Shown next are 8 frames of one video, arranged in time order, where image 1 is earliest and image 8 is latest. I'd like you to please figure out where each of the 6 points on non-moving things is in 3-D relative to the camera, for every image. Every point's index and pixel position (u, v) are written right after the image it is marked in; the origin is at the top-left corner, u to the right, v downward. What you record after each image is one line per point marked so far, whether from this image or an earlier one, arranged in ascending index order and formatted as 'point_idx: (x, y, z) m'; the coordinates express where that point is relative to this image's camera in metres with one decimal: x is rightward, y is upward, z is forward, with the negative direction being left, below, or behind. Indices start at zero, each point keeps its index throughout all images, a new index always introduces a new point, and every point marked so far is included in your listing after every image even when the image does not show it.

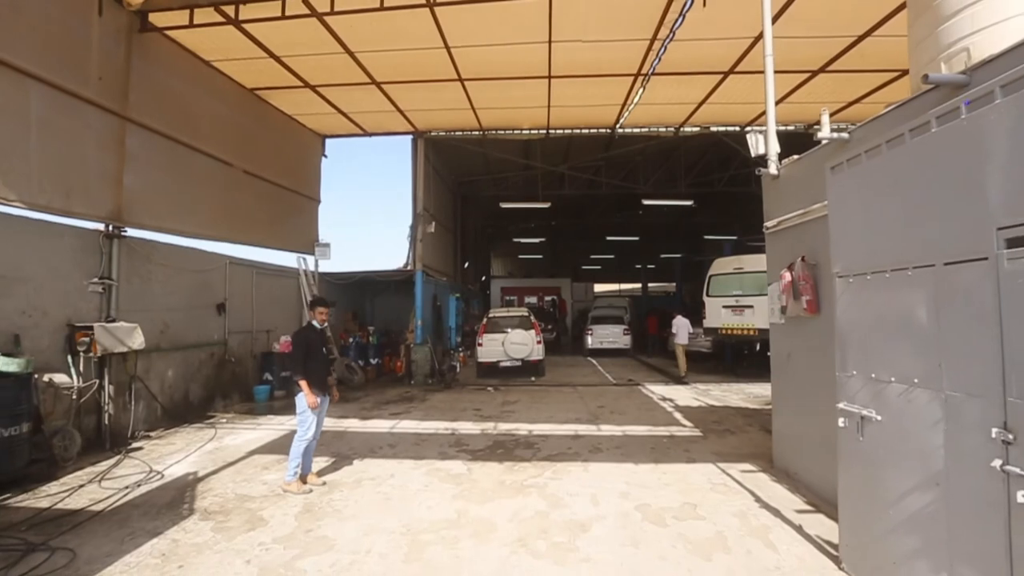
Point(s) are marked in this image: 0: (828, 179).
0: (+2.1, +0.7, +3.2) m
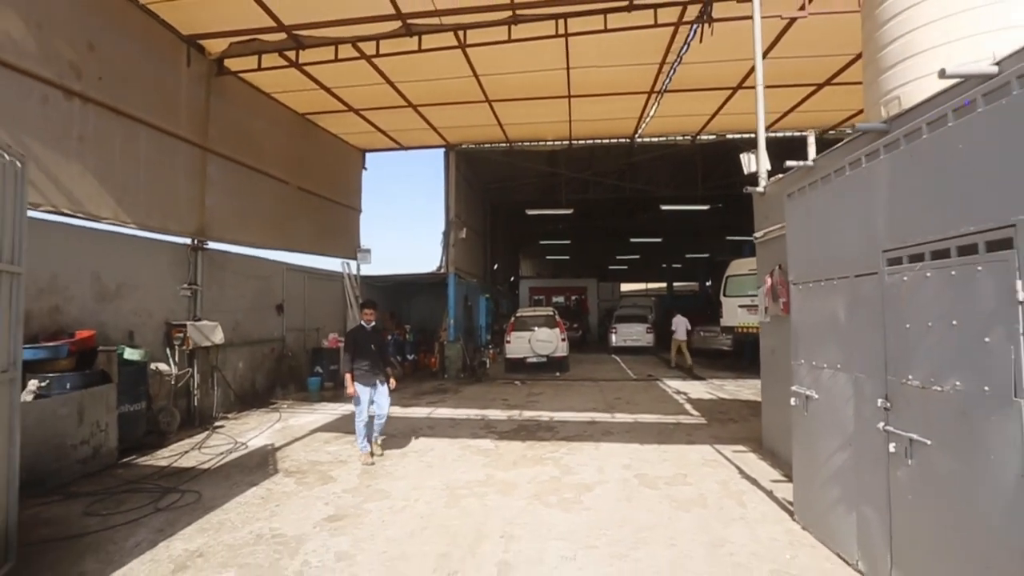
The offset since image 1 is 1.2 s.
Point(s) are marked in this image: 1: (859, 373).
0: (+2.2, +0.7, +4.0) m
1: (+2.1, -0.5, +3.0) m
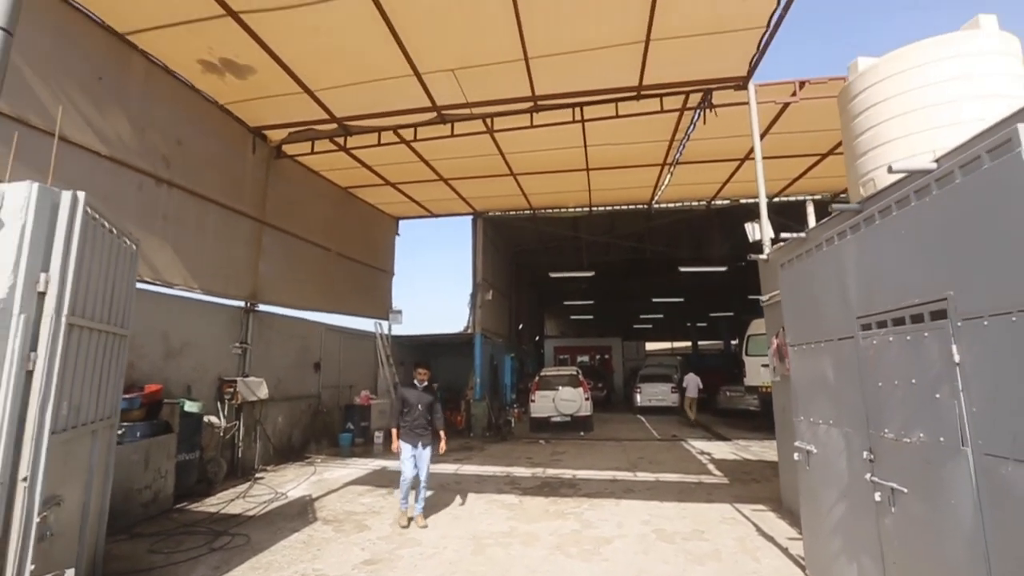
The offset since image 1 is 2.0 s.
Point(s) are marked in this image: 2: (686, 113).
0: (+2.4, +0.1, +4.4) m
1: (+2.3, -0.9, +3.3) m
2: (+2.6, +2.6, +7.4) m
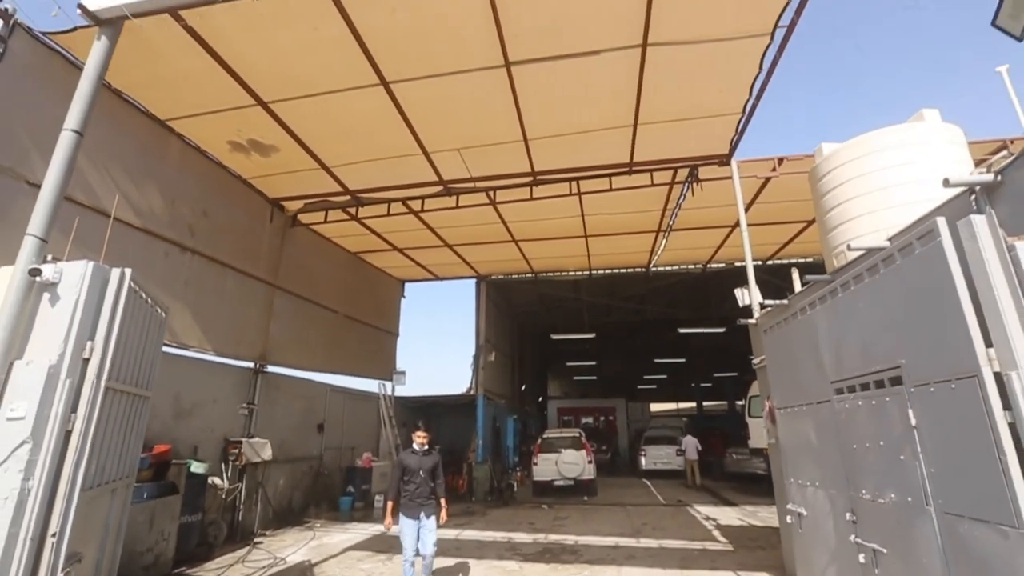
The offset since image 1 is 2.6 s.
0: (+2.4, -0.5, +4.7) m
1: (+2.2, -1.4, +3.5) m
2: (+2.6, +1.6, +7.9) m
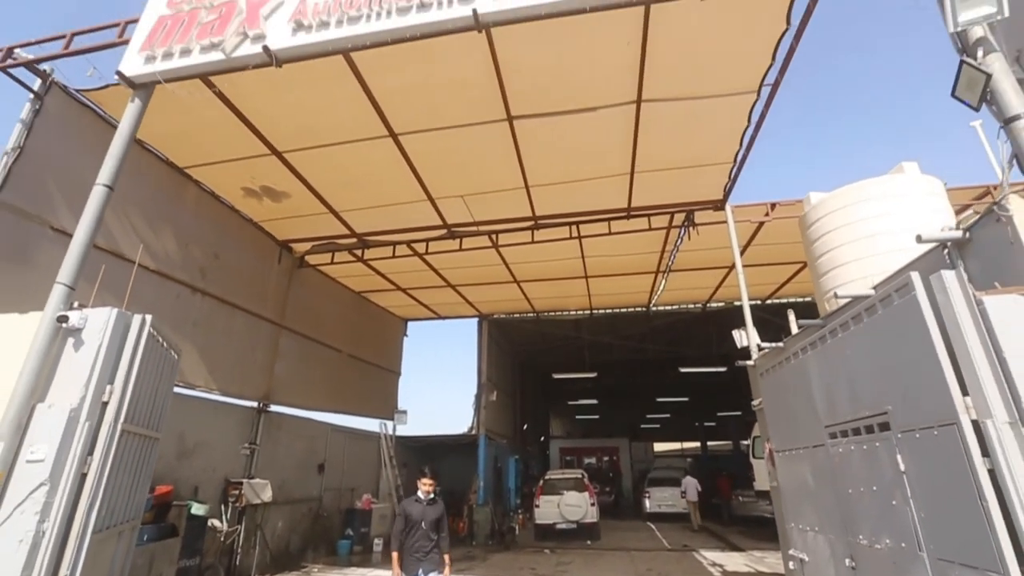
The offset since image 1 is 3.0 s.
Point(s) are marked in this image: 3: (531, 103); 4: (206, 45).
0: (+2.4, -0.9, +4.8) m
1: (+2.3, -1.7, +3.5) m
2: (+2.6, +1.0, +8.1) m
3: (+0.2, +2.0, +5.3) m
4: (-2.3, +1.8, +3.7) m
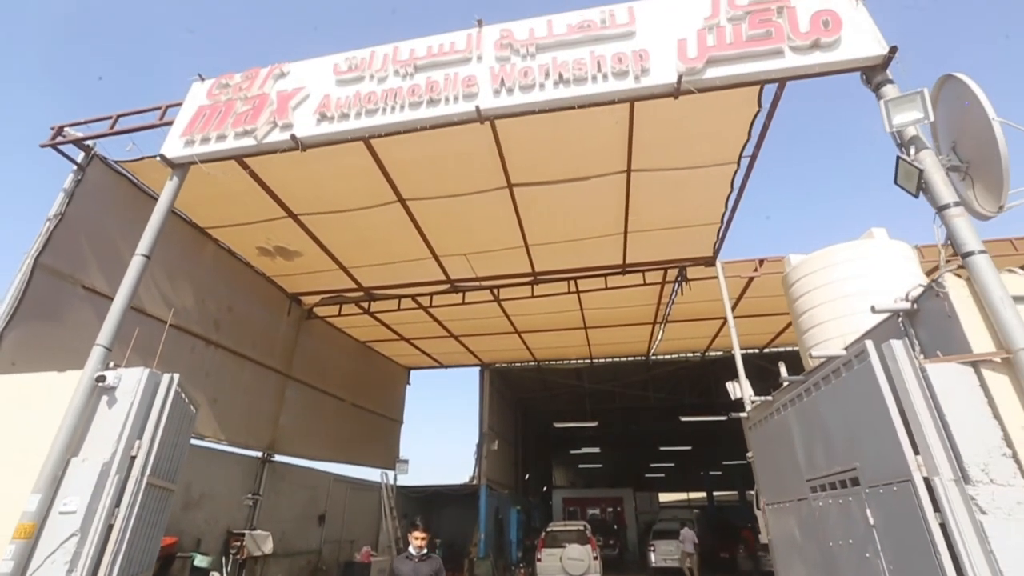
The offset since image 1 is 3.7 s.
0: (+2.4, -1.5, +5.0) m
1: (+2.2, -2.2, +3.6) m
2: (+2.7, +0.1, +8.5) m
3: (+0.2, +1.4, +5.8) m
4: (-2.3, +1.3, +4.1) m
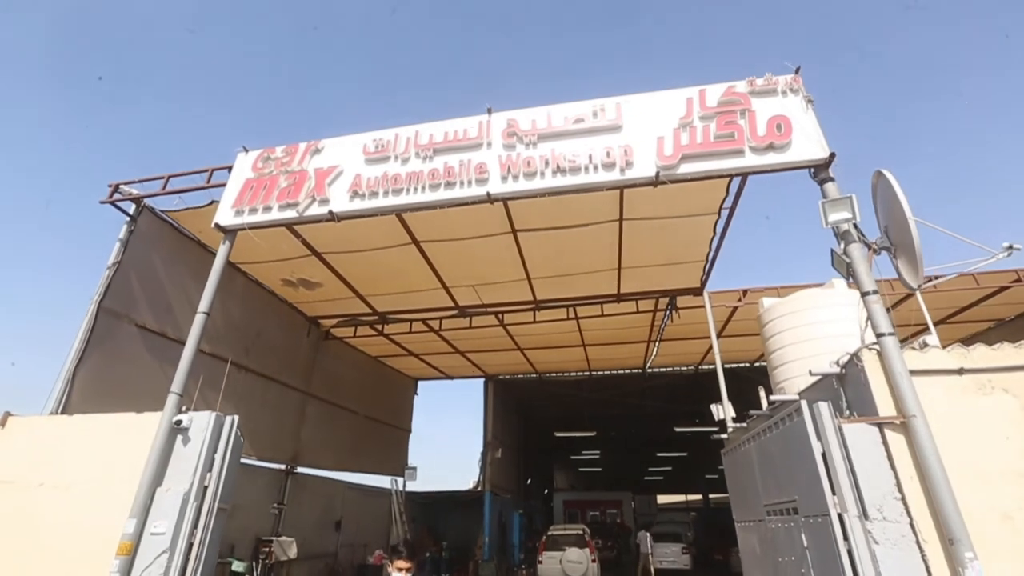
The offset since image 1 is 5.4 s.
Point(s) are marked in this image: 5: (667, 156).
0: (+2.5, -1.9, +5.6) m
1: (+2.3, -2.7, +4.3) m
2: (+2.7, -0.4, +9.2) m
3: (+0.3, +0.9, +6.5) m
4: (-2.2, +0.8, +4.8) m
5: (+1.3, +1.1, +4.2) m
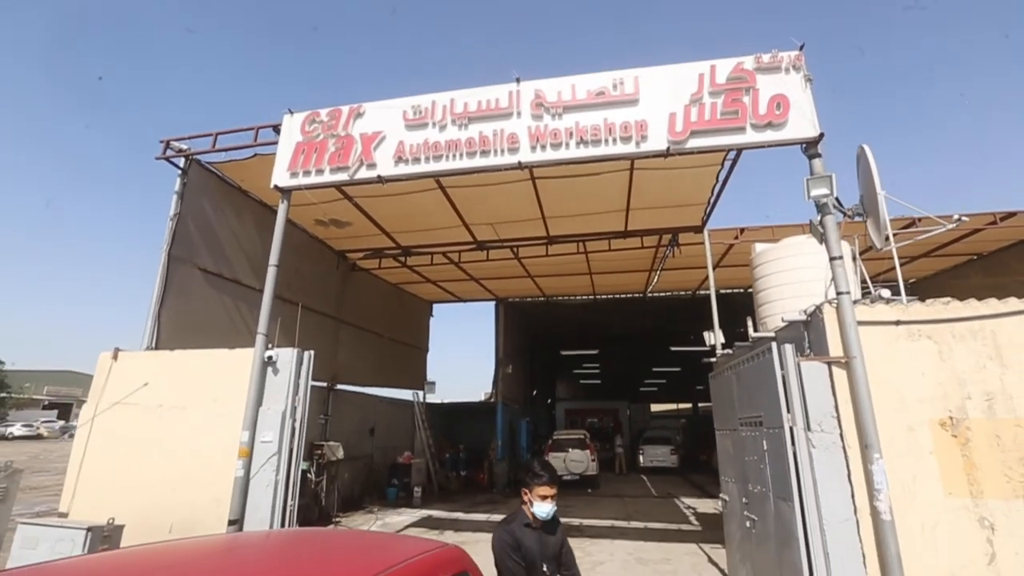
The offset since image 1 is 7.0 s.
0: (+2.8, -1.3, +6.7) m
1: (+2.6, -2.2, +5.5) m
2: (+3.0, +0.9, +9.9) m
3: (+0.5, +1.7, +7.1) m
4: (-2.0, +1.3, +5.4) m
5: (+1.6, +1.5, +4.7) m
